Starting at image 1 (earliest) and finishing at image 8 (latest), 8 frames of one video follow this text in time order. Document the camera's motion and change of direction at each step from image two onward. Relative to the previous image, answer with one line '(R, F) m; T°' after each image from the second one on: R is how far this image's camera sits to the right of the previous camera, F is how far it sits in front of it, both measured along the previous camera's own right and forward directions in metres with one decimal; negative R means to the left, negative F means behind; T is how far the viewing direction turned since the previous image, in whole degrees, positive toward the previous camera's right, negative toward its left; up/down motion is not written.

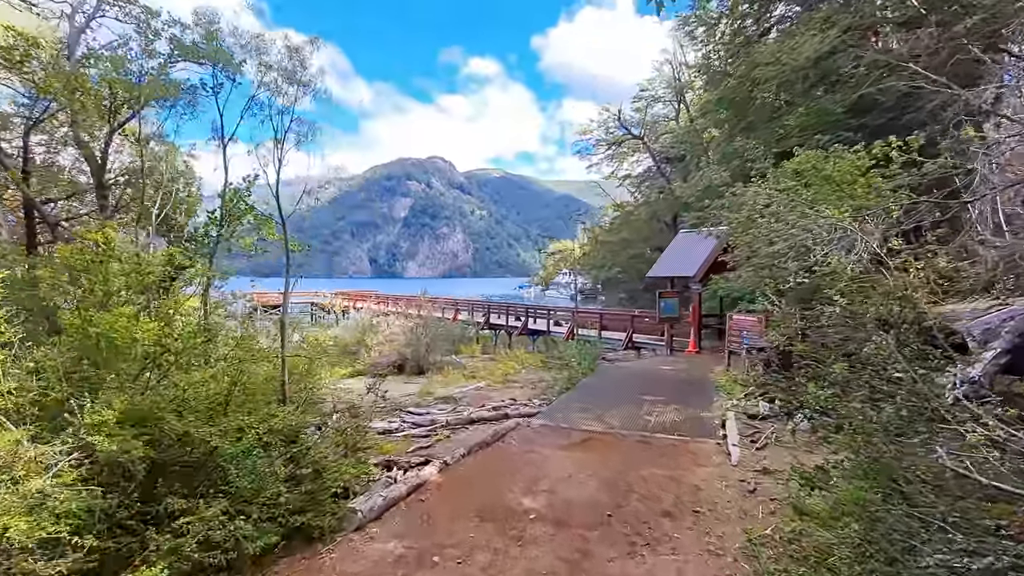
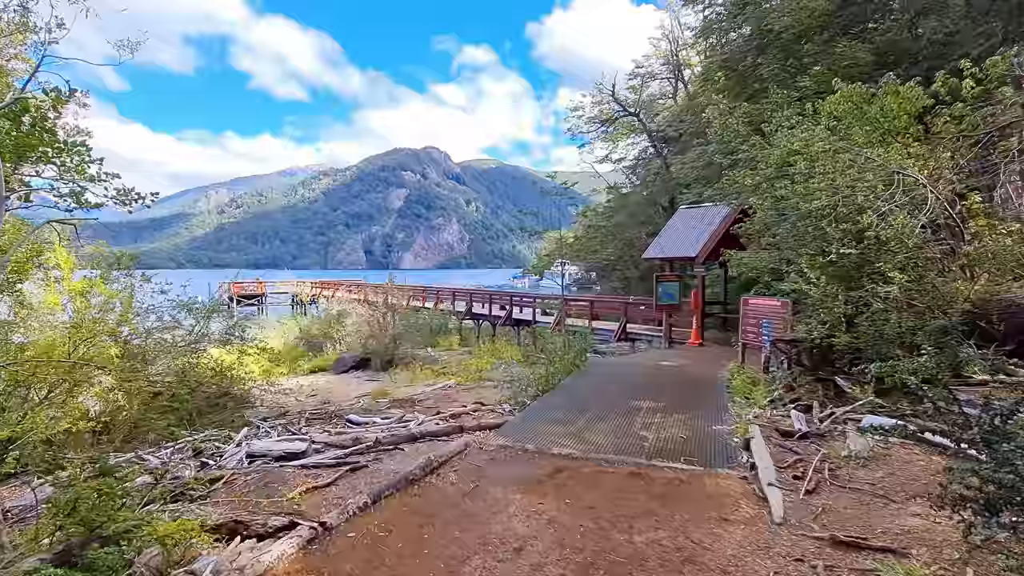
(+0.4, +1.6) m; 0°
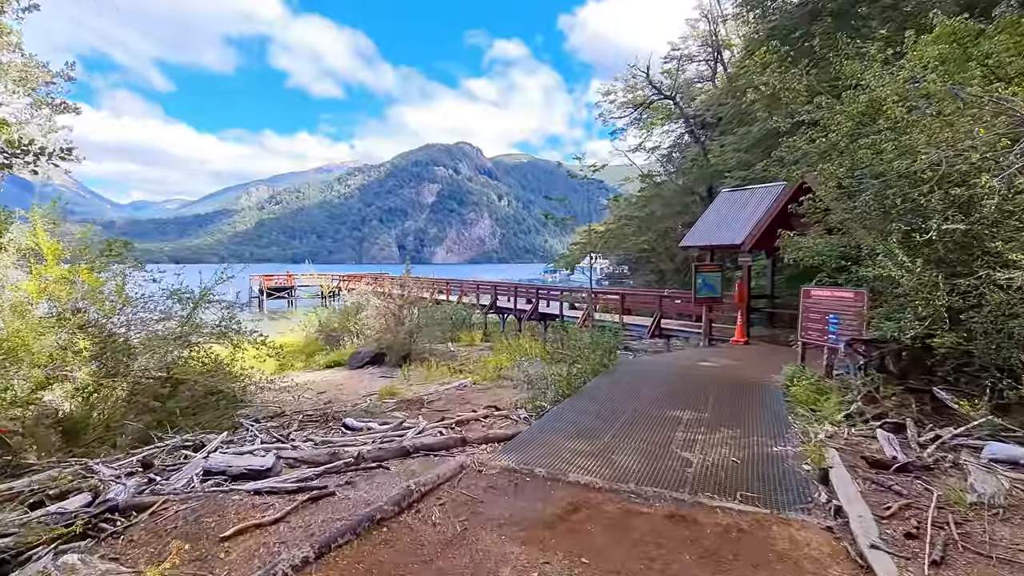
(+0.2, +0.9) m; -4°
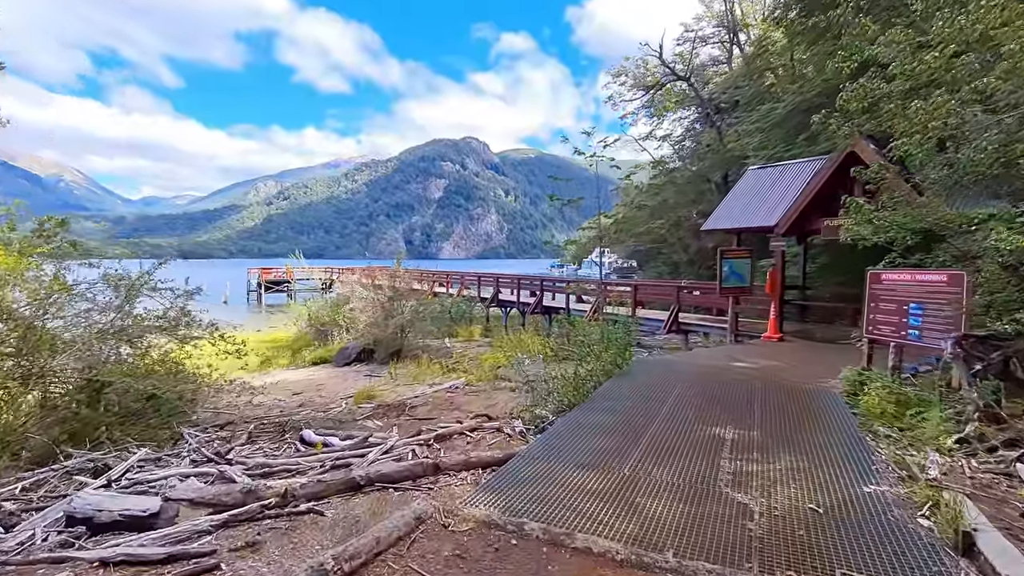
(+0.1, +1.1) m; -1°
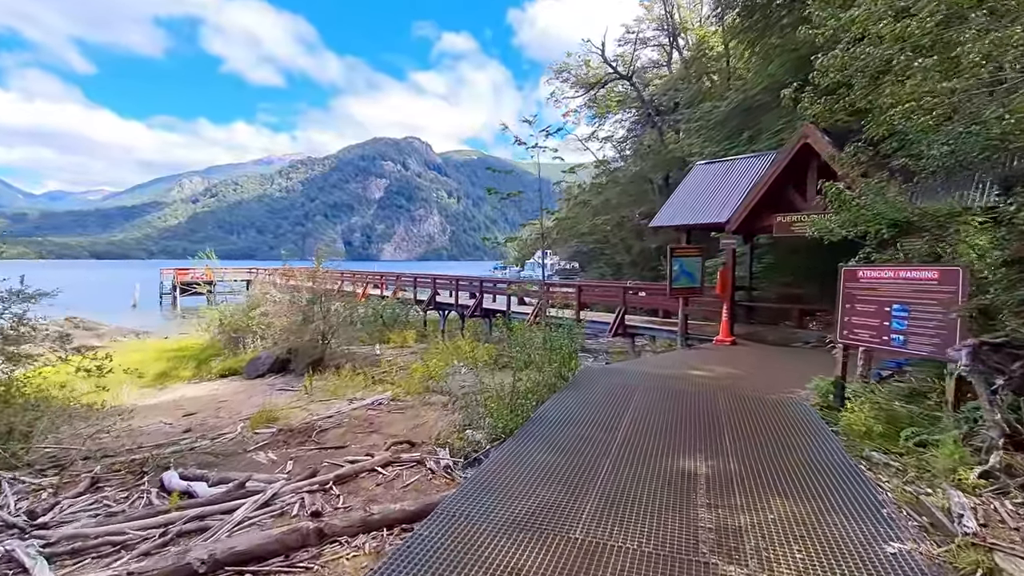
(+0.1, +0.9) m; +6°
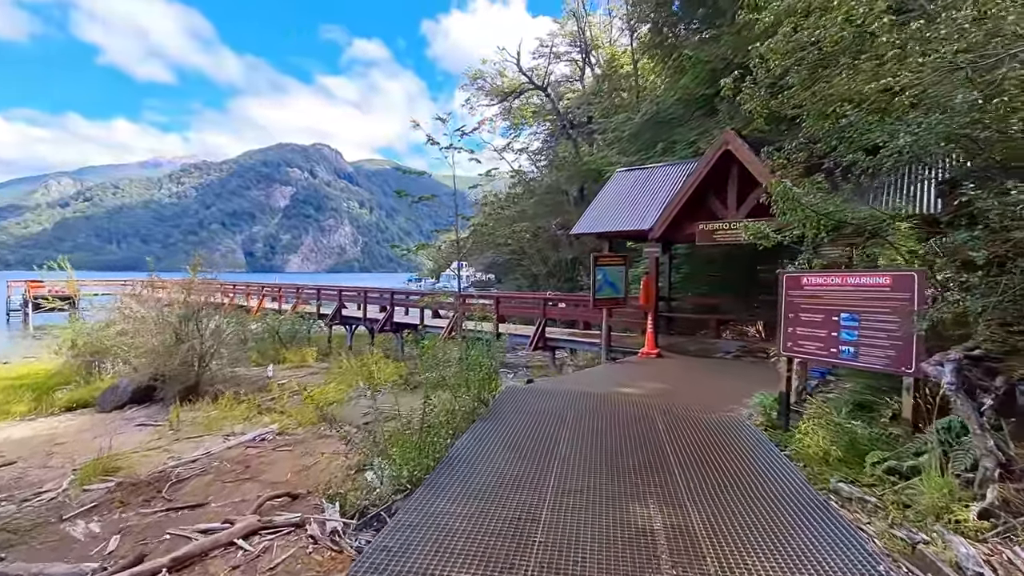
(0.0, +0.7) m; +9°
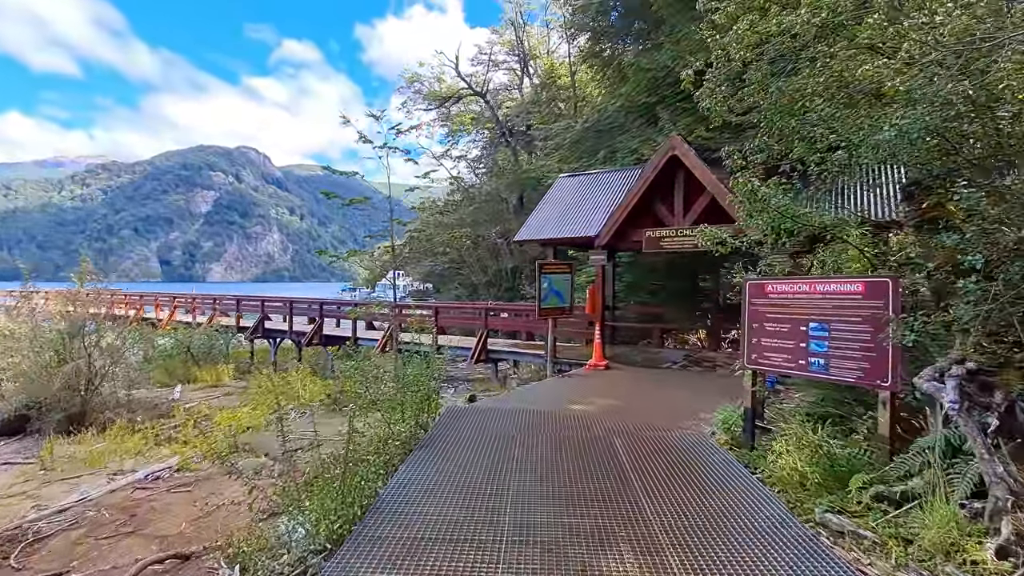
(0.0, +0.5) m; +7°
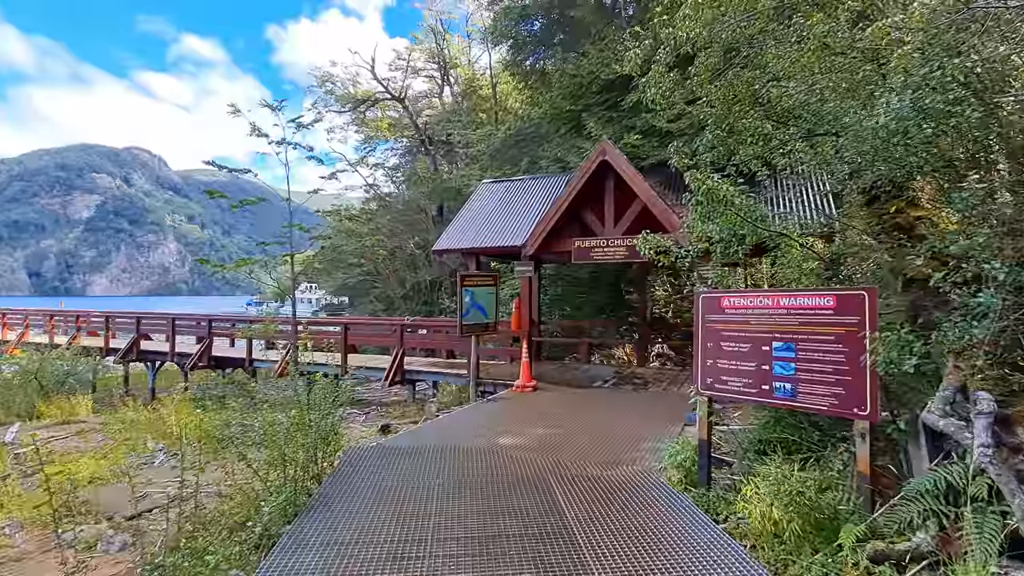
(0.0, +0.6) m; +9°
